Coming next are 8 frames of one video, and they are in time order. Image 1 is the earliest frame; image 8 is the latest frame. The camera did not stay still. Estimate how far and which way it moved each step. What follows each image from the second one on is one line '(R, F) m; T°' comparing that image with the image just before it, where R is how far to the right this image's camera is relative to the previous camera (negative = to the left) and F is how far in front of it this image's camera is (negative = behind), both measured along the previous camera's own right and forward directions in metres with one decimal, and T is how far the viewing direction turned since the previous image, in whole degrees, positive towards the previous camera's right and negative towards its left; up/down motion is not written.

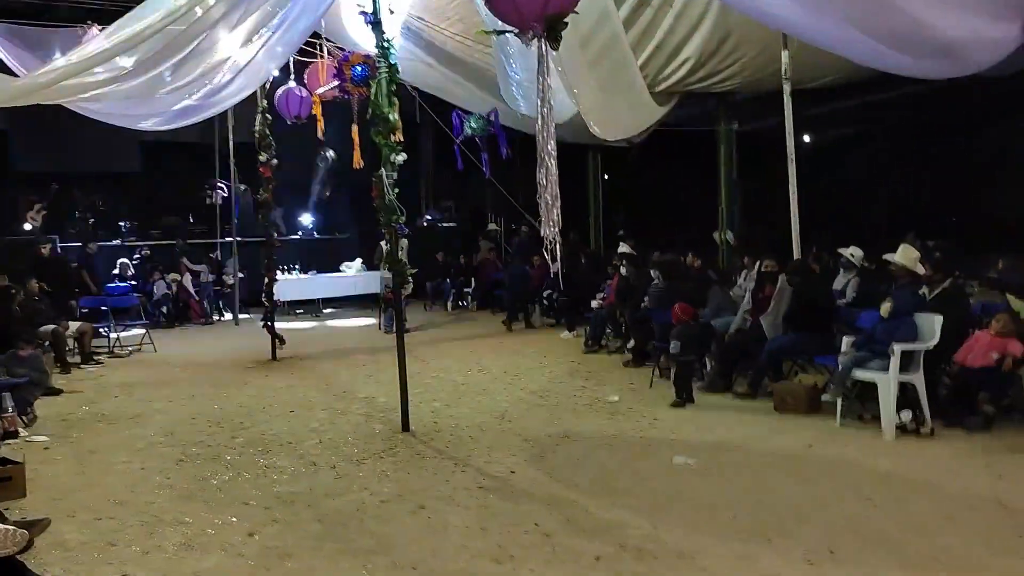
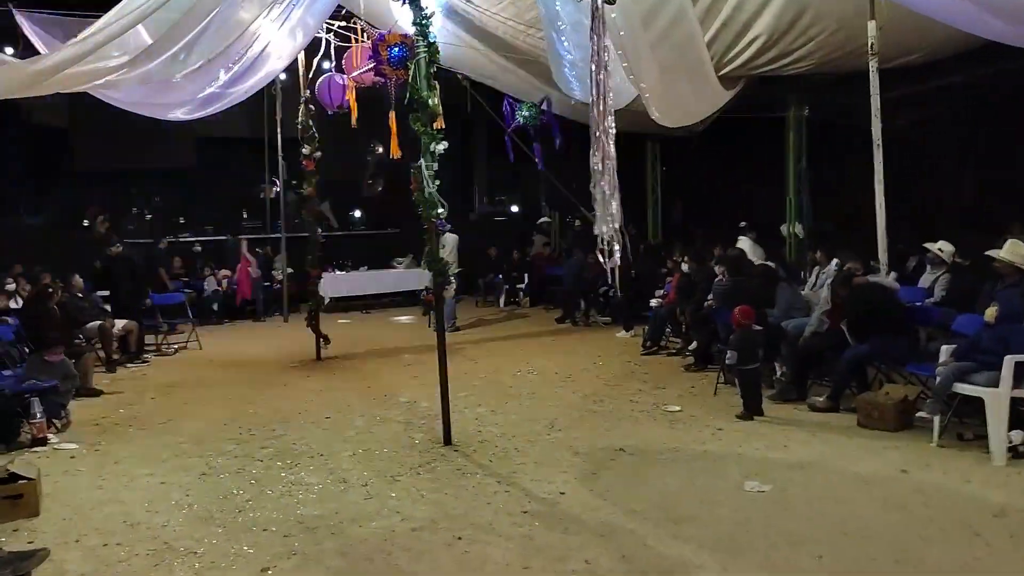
(0.0, +0.5) m; -4°
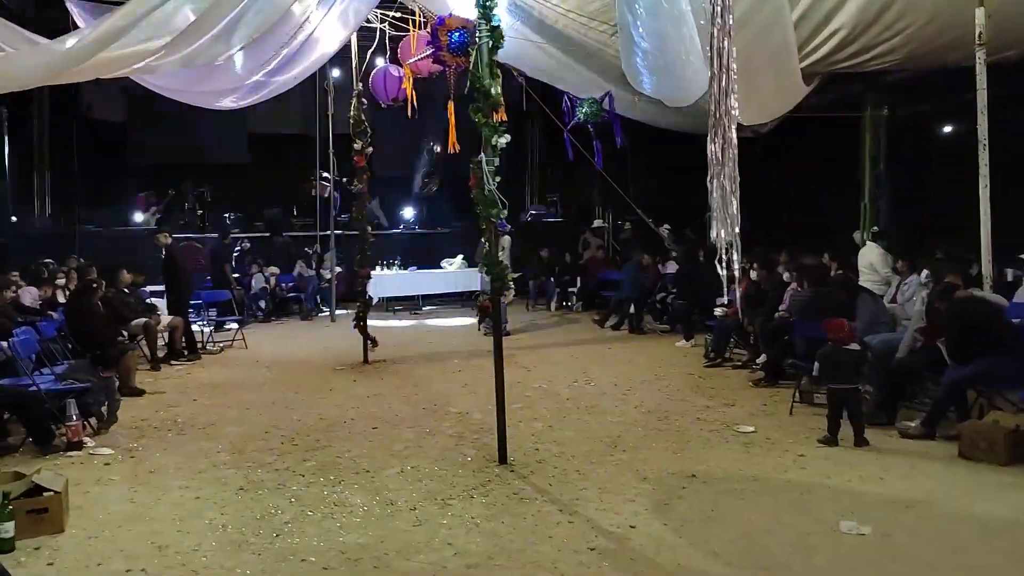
(-0.1, +0.4) m; -3°
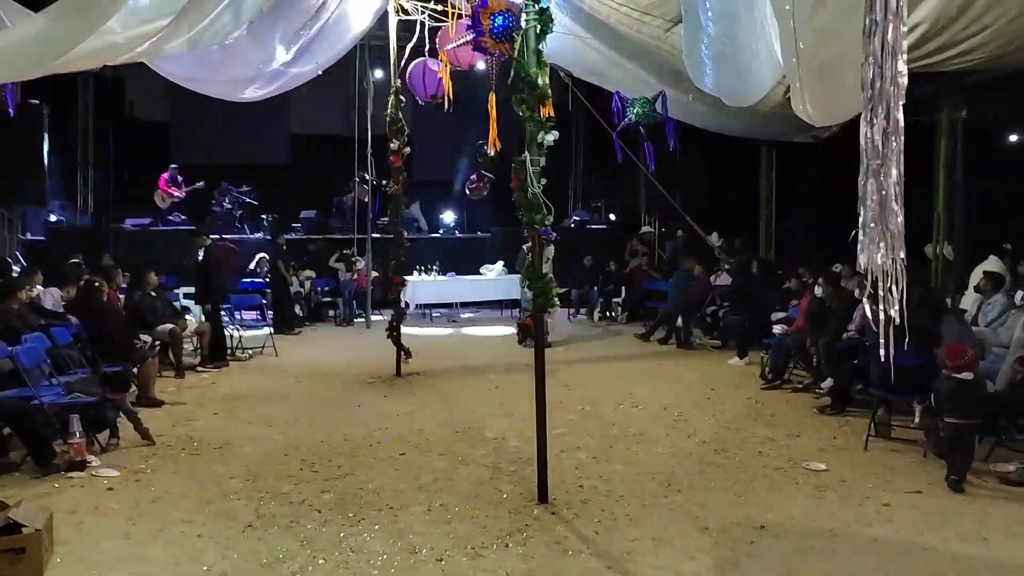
(0.0, +0.6) m; -3°
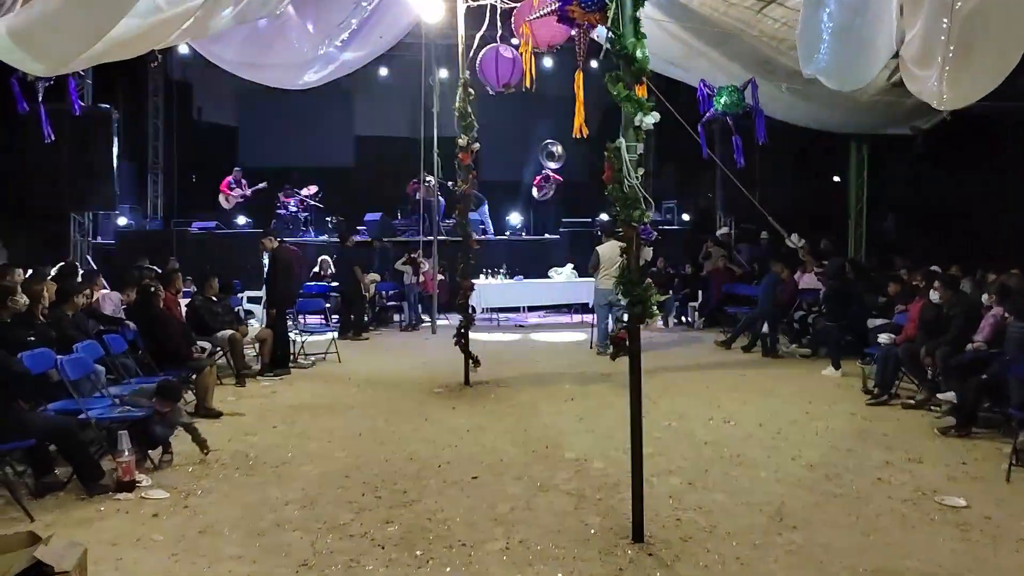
(-0.1, +0.6) m; -4°
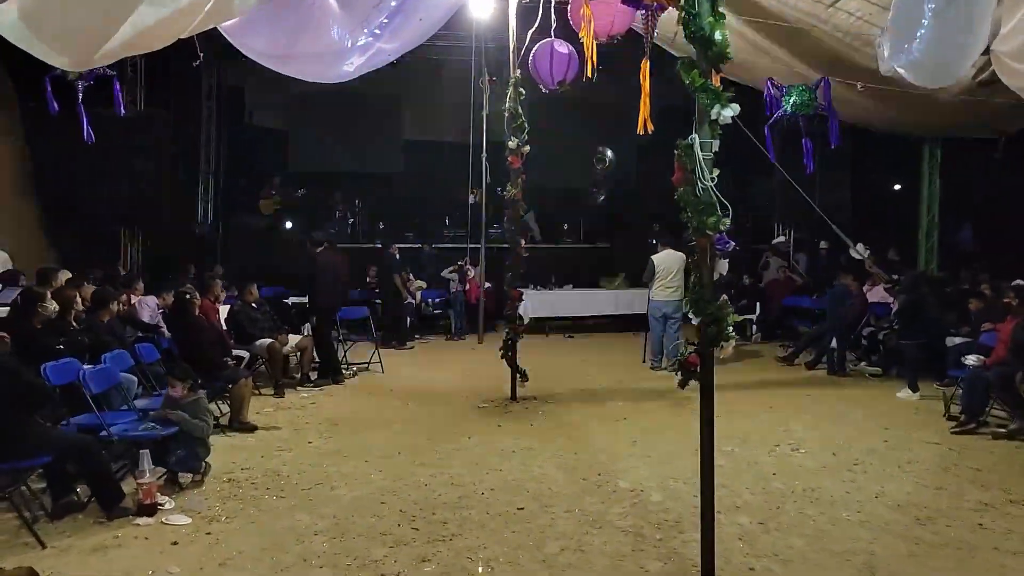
(0.0, +0.4) m; -3°
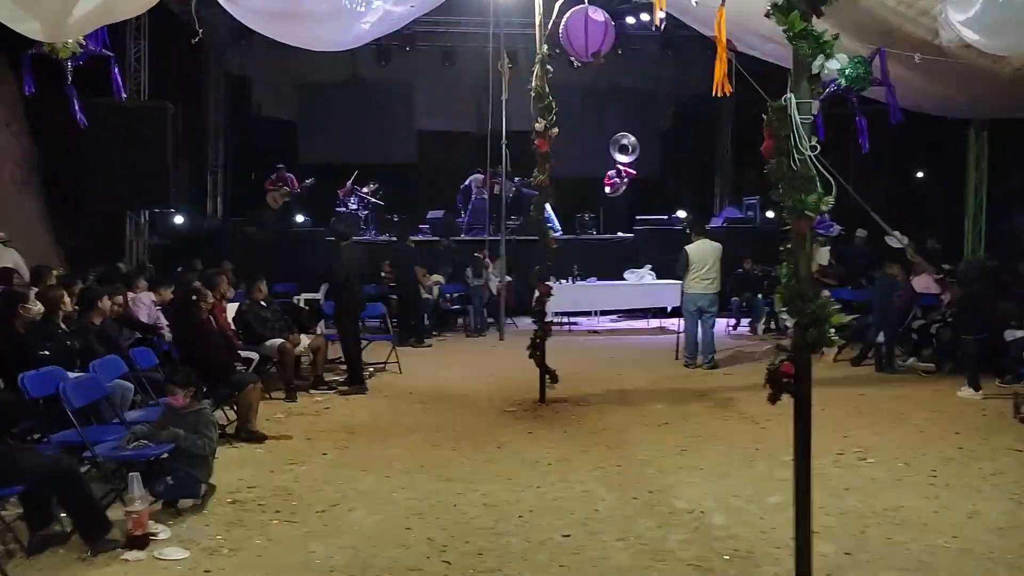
(-0.1, +0.6) m; -1°
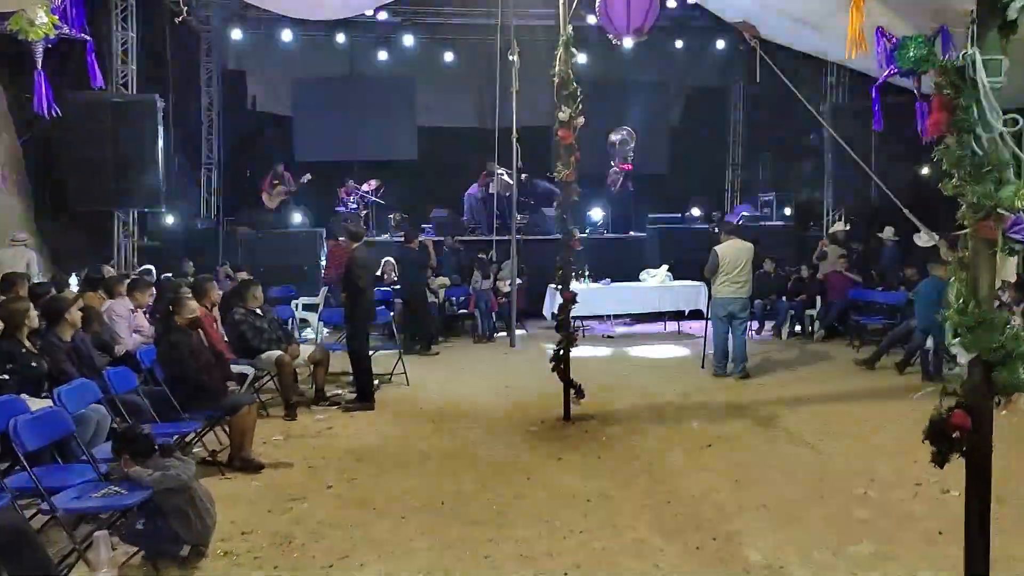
(-0.2, +0.7) m; 0°
